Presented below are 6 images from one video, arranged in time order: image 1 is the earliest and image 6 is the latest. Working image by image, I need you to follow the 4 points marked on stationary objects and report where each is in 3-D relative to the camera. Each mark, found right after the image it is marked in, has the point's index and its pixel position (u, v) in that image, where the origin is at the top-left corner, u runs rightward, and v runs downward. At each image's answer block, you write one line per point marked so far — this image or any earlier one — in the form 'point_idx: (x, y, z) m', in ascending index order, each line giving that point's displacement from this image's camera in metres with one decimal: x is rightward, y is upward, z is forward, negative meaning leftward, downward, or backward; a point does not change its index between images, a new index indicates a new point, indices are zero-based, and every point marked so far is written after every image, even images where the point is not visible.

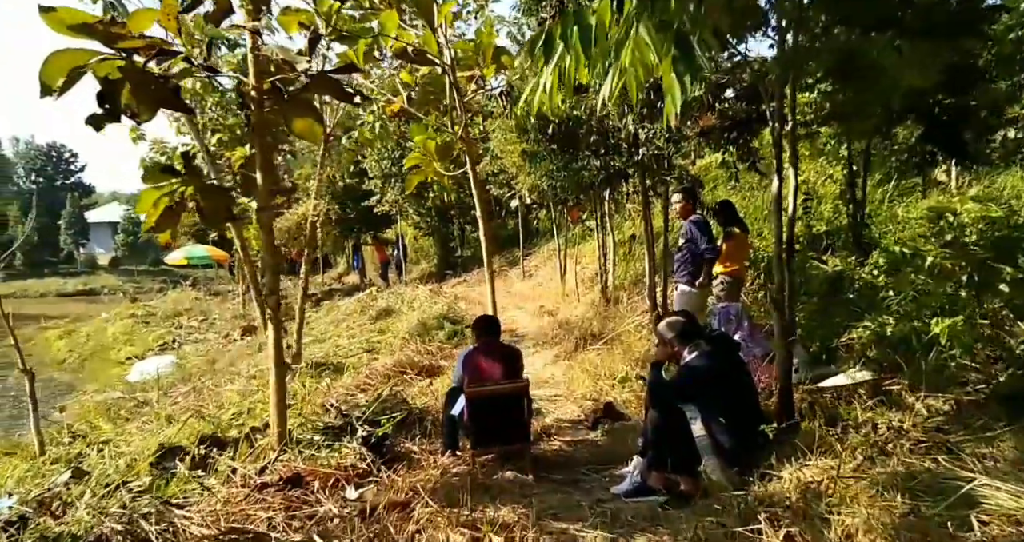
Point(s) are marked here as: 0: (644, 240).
0: (+1.3, +0.3, +7.2) m
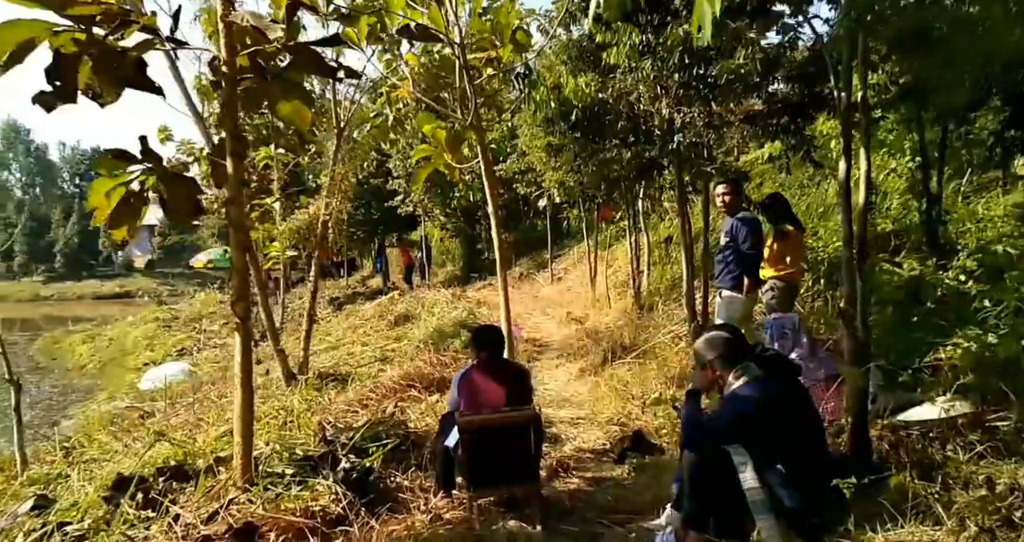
0: (+1.4, +0.3, +6.3) m
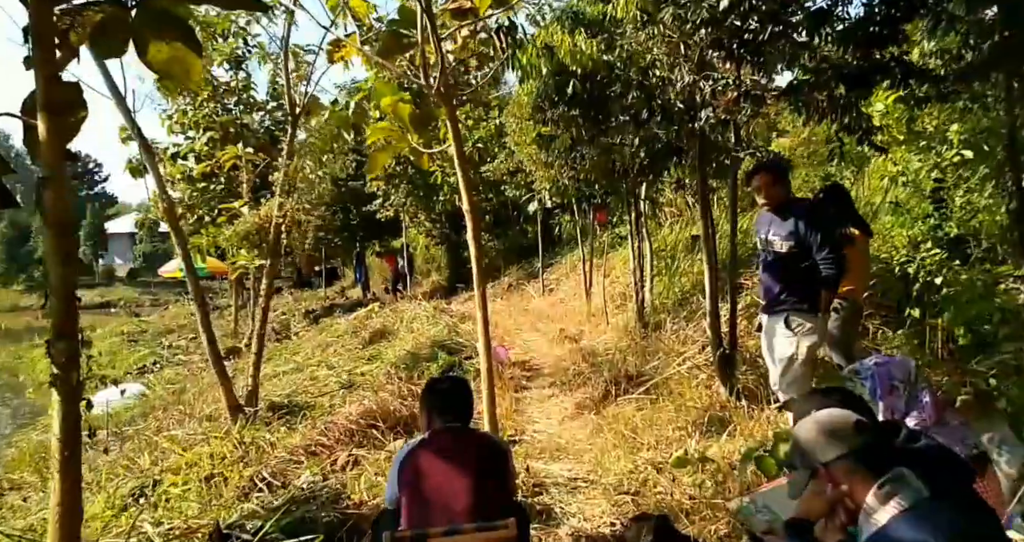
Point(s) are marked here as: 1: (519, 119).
0: (+1.3, +0.2, +5.1) m
1: (+0.1, +1.7, +8.2) m
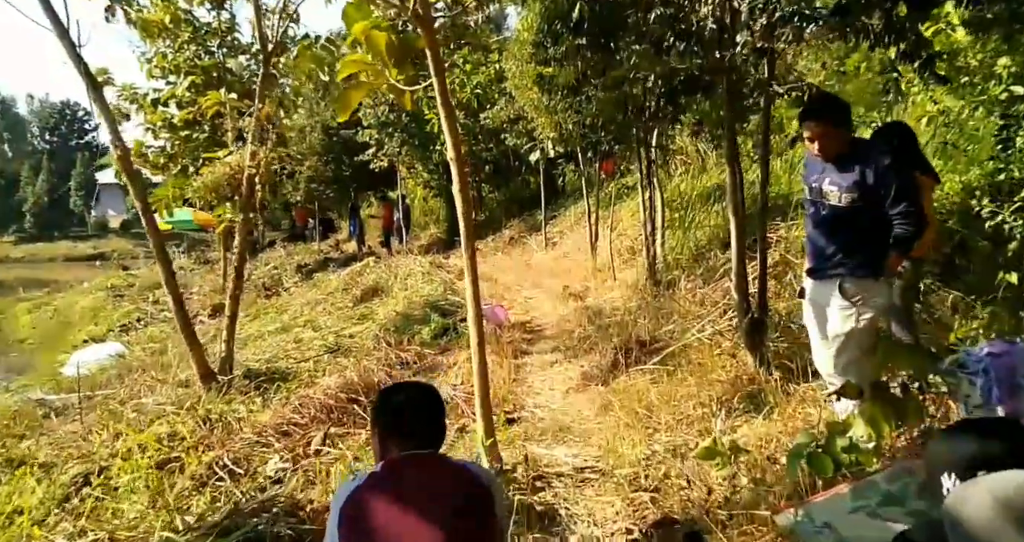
0: (+1.3, +0.5, +4.4) m
1: (0.0, +2.2, +7.4) m
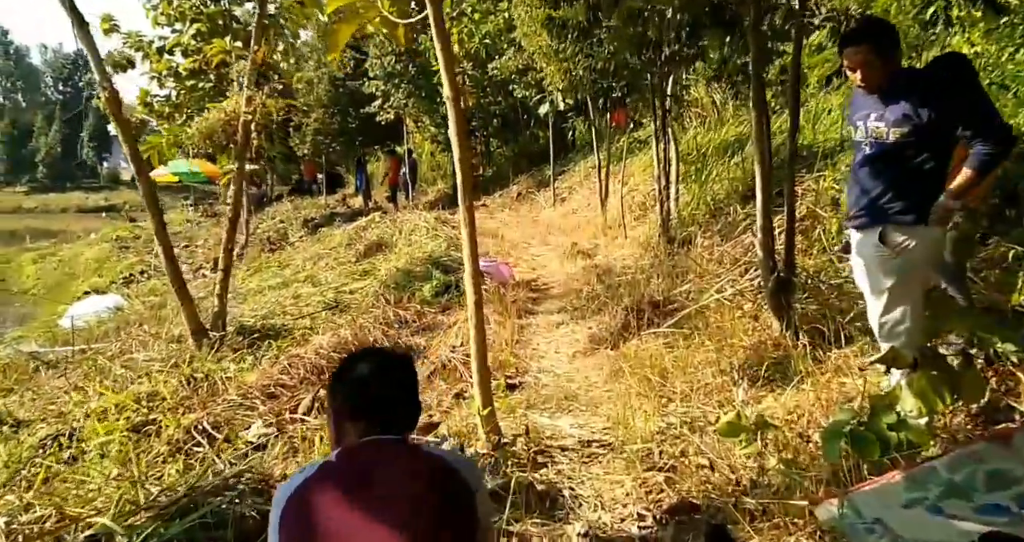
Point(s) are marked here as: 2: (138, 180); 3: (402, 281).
0: (+1.3, +0.7, +4.0) m
1: (+0.2, +2.6, +6.9) m
2: (-3.1, +0.8, +6.1) m
3: (-1.0, -0.1, +6.9) m
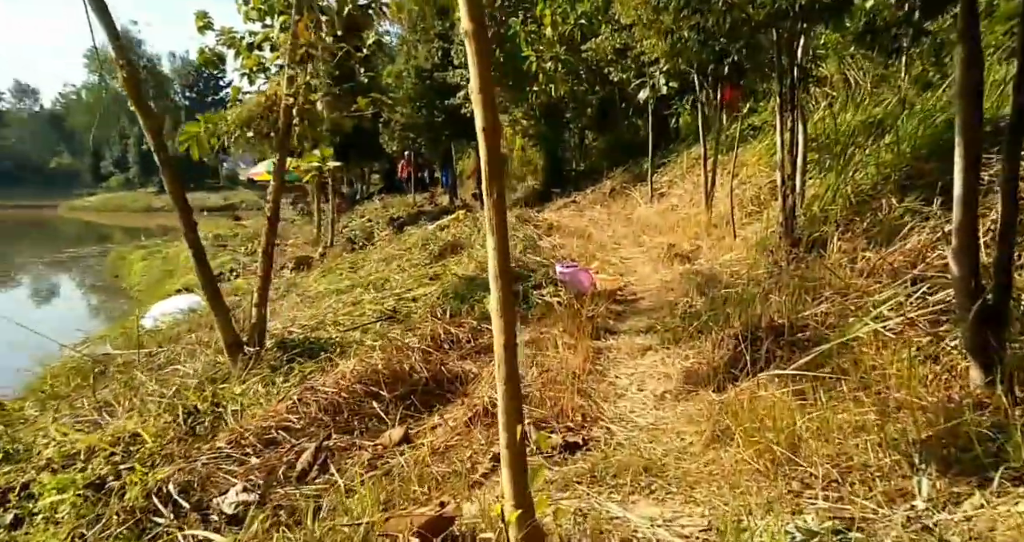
0: (+1.6, +0.6, +2.7) m
1: (+0.8, +2.5, +5.7) m
2: (-2.5, +0.7, +5.4) m
3: (-0.4, -0.1, +5.9) m
